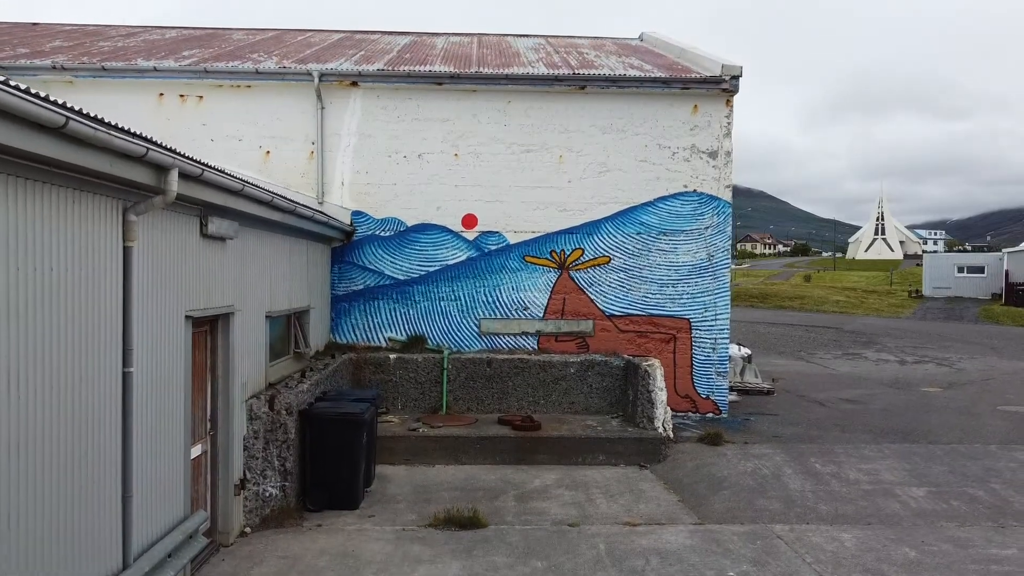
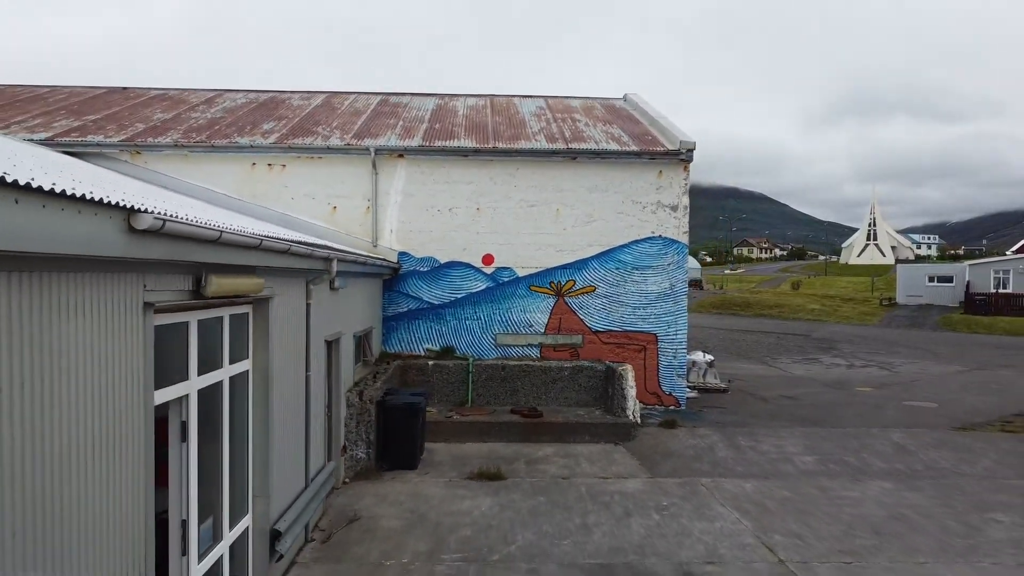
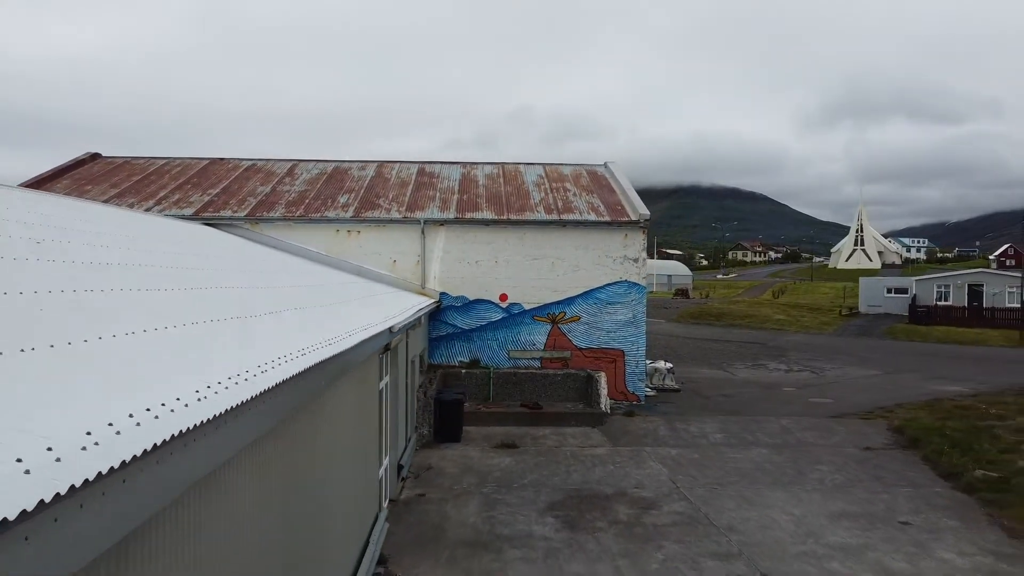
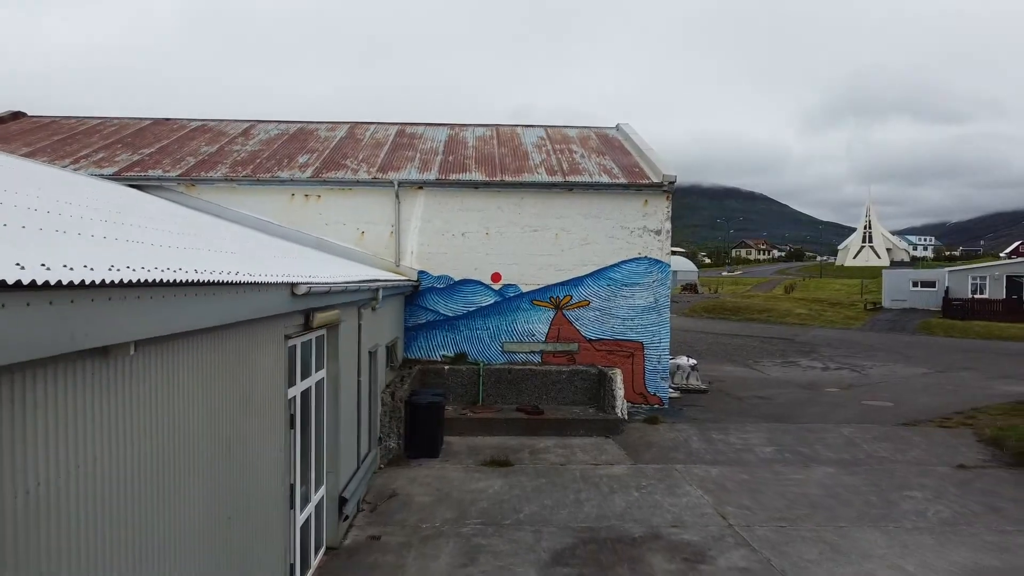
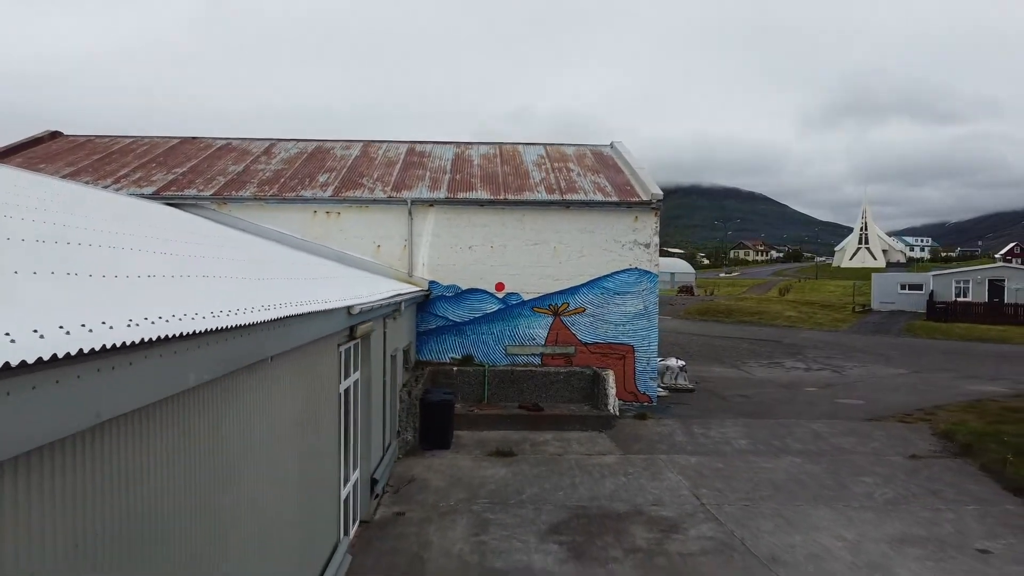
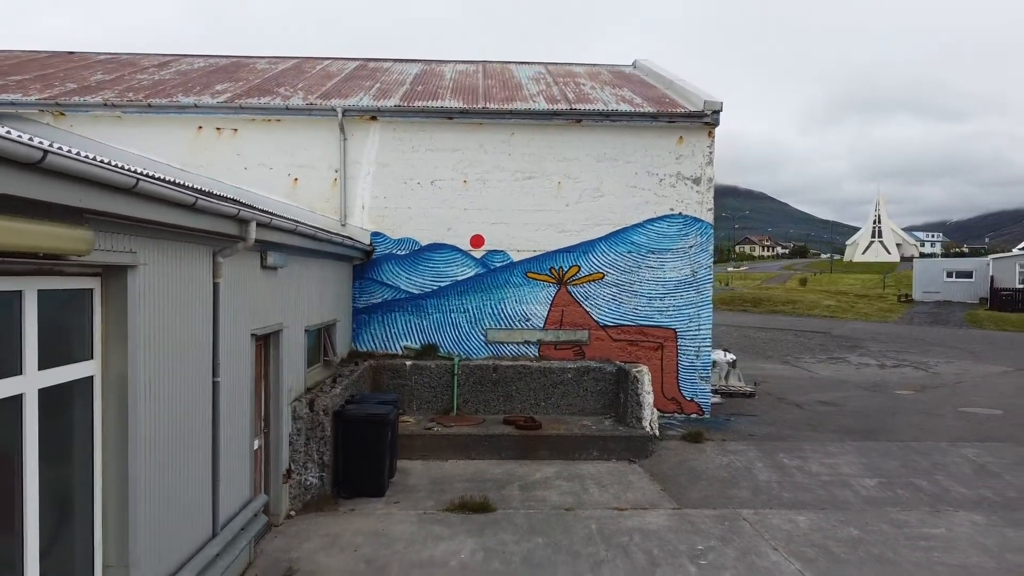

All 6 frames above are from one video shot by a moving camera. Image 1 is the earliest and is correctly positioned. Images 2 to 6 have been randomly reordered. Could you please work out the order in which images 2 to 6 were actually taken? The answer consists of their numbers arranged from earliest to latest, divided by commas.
6, 2, 4, 5, 3
